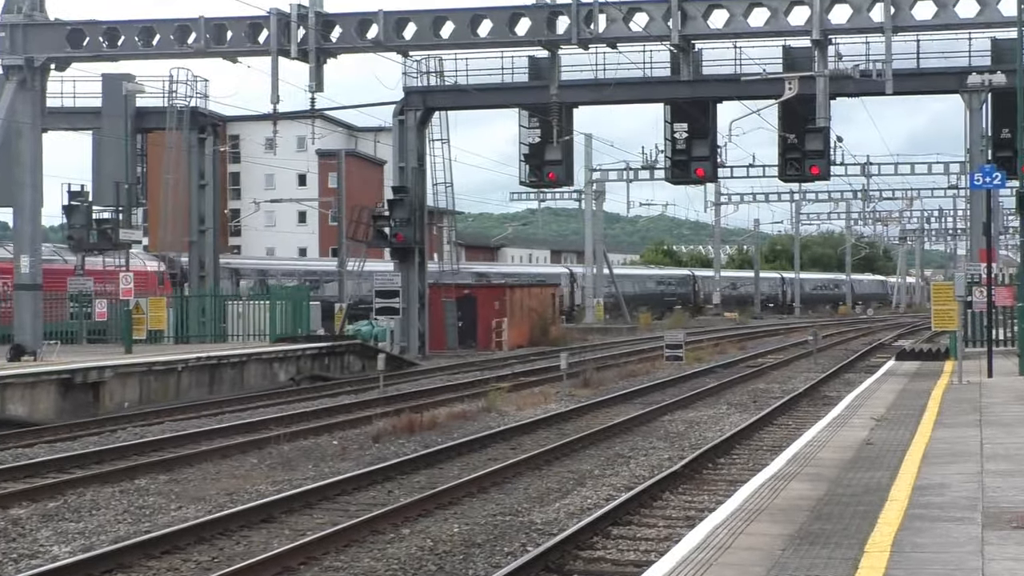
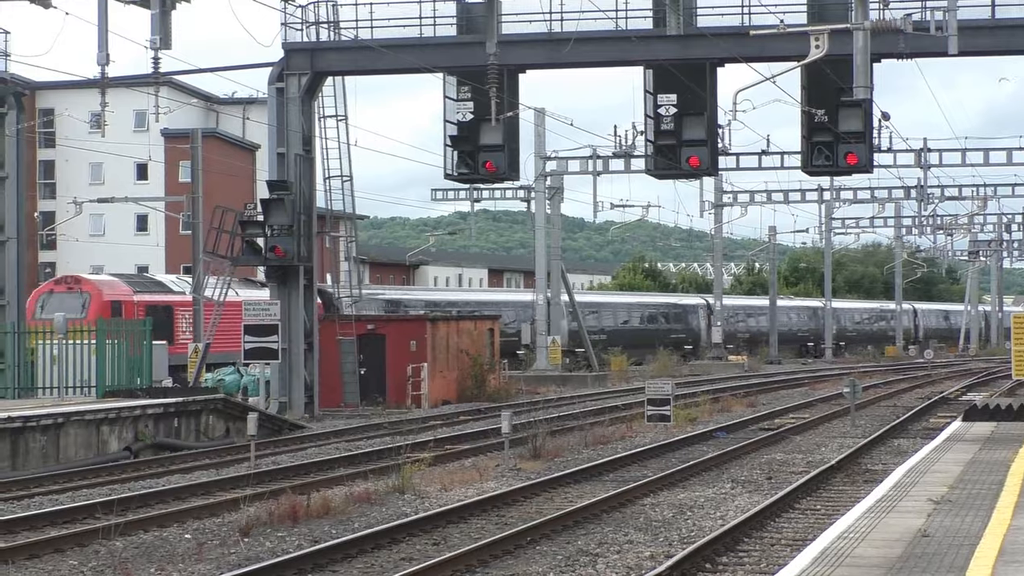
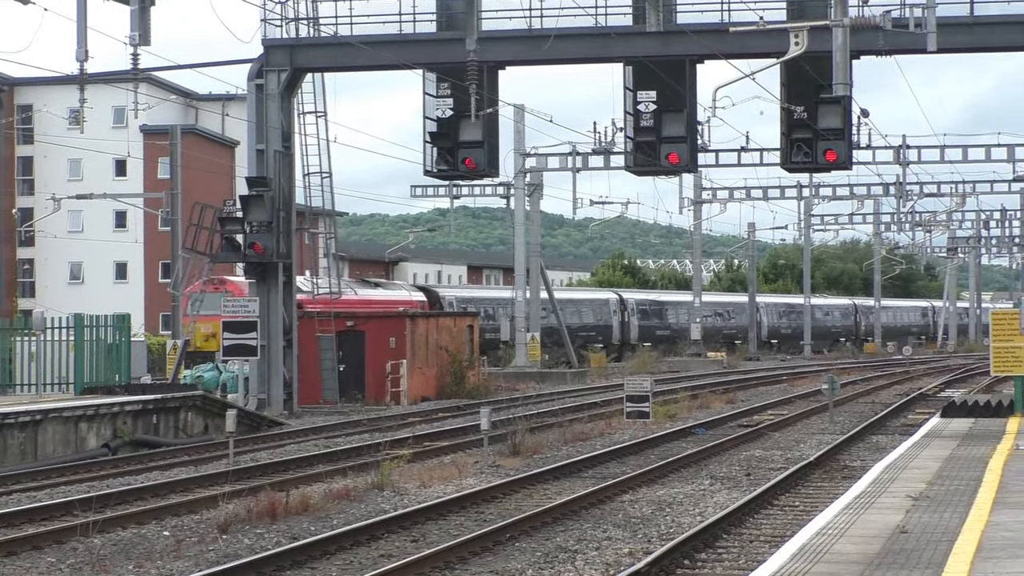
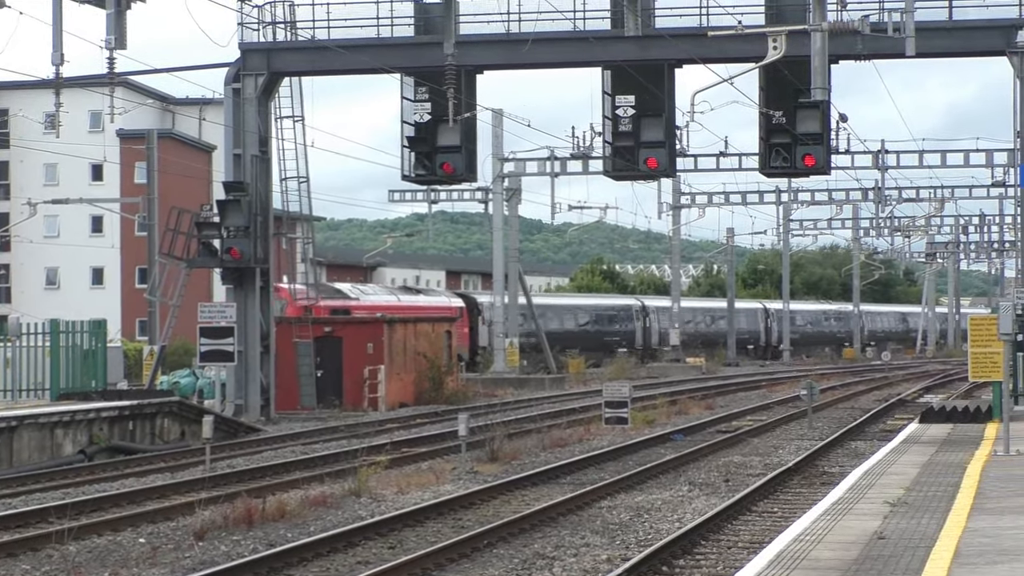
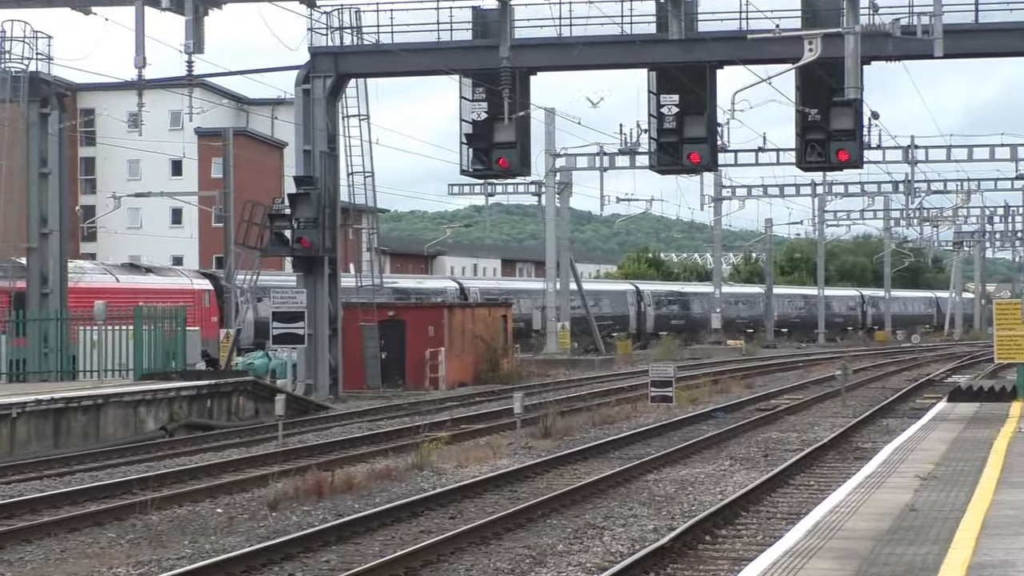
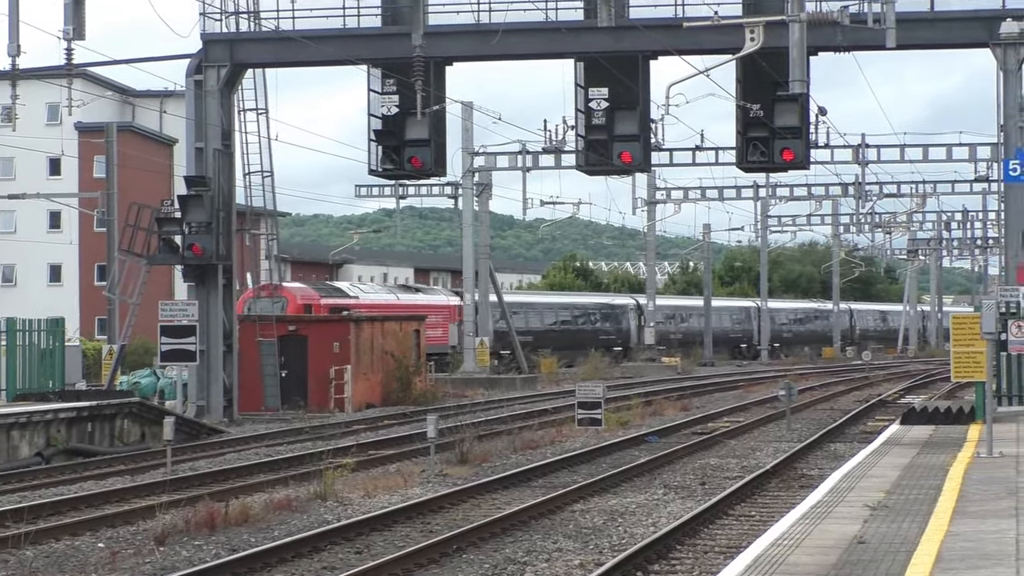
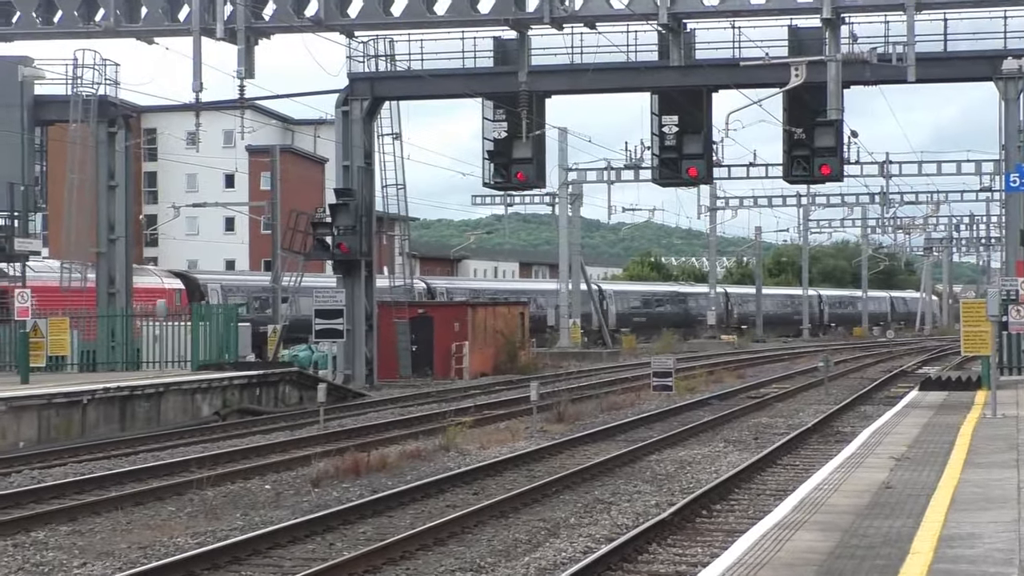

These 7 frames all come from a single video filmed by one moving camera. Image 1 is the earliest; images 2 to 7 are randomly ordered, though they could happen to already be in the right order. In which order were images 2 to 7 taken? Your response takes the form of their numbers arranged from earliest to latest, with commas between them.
7, 5, 2, 3, 4, 6
